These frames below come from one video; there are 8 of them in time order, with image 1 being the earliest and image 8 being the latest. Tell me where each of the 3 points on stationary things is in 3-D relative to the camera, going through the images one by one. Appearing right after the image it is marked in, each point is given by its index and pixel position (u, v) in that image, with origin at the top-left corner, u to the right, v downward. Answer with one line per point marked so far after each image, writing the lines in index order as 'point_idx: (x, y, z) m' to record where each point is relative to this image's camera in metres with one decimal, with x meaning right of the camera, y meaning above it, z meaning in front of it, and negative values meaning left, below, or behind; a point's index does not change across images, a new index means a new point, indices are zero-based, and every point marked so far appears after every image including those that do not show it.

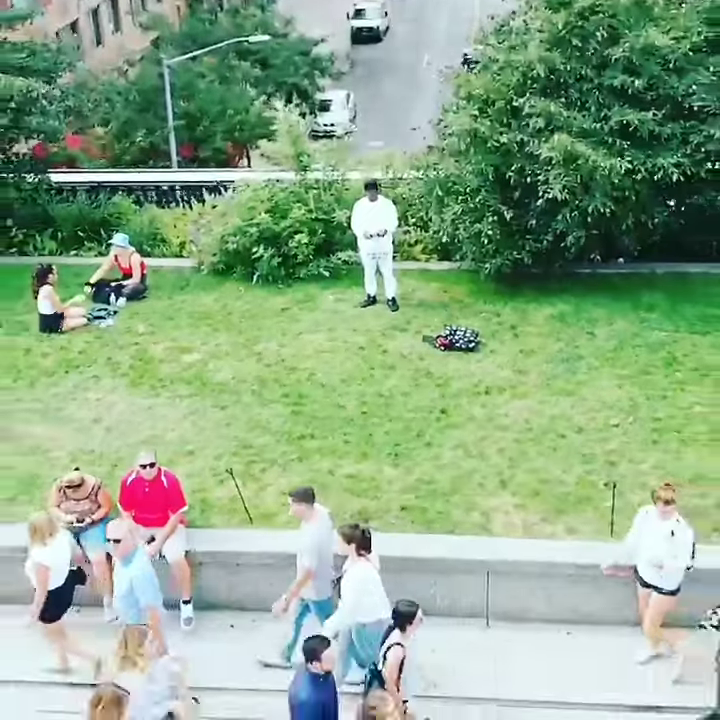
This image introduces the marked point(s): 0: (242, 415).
0: (-1.2, -0.5, +10.6) m
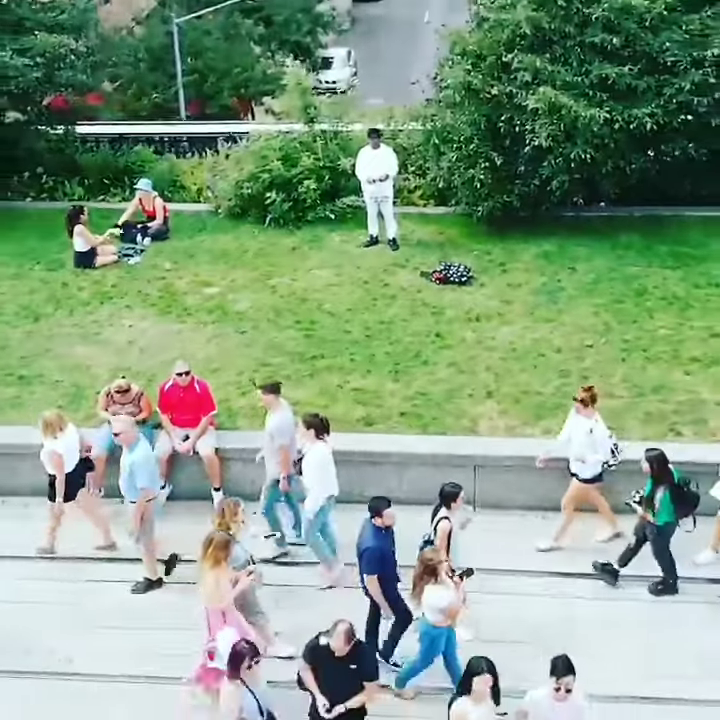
0: (-1.1, +0.2, +11.9) m
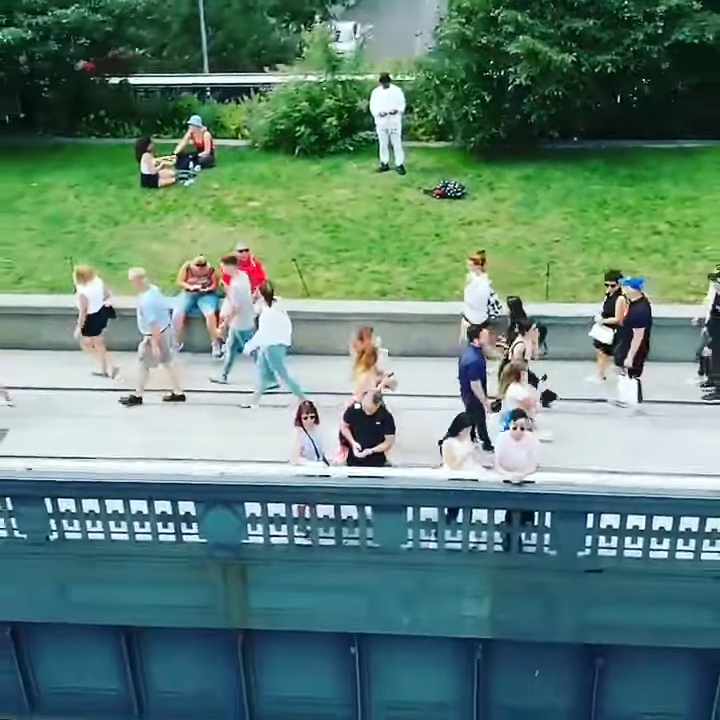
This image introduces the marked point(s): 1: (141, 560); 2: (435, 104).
0: (-0.9, +1.7, +14.9) m
1: (-2.1, -1.9, +10.0) m
2: (+1.5, +4.8, +19.6) m
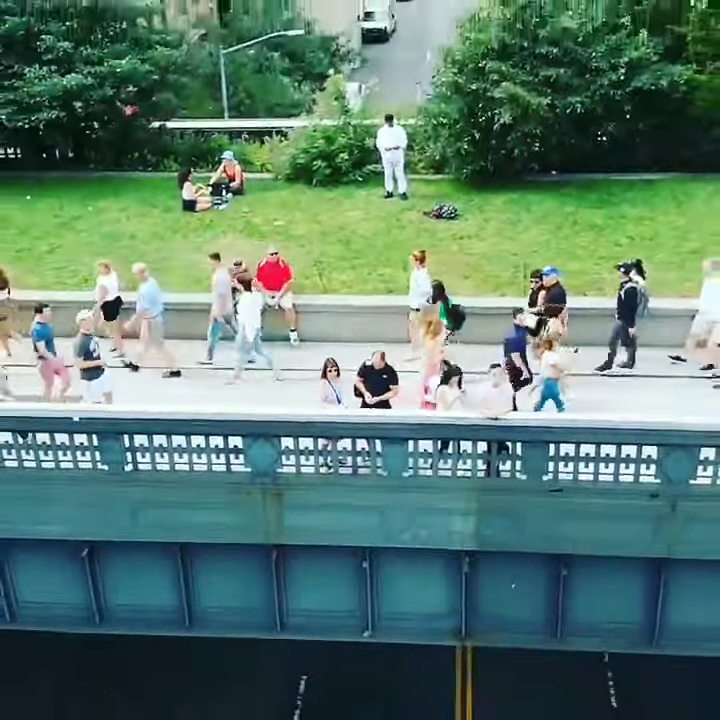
0: (-0.8, +1.8, +17.7) m
1: (-1.9, -1.5, +12.6) m
2: (+1.6, +4.6, +22.6) m
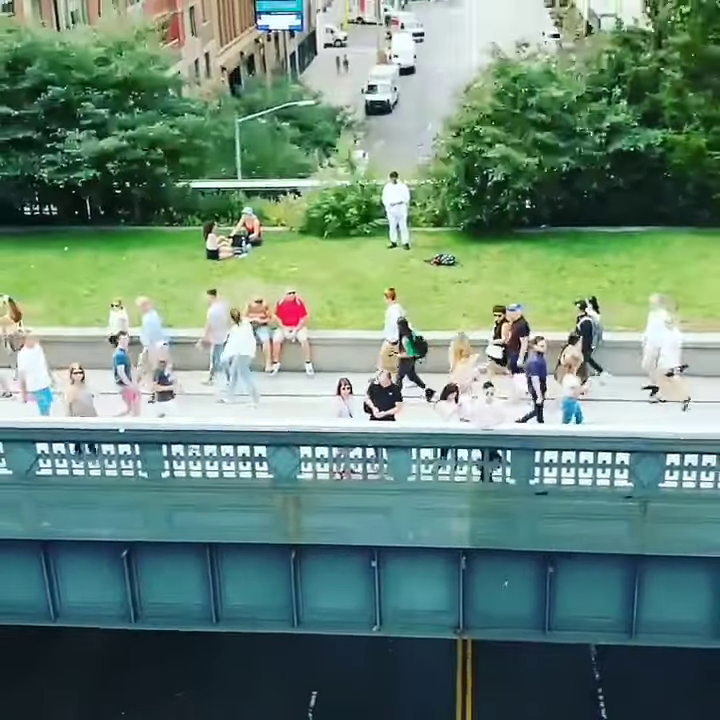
0: (-0.6, +1.2, +19.6) m
1: (-1.8, -1.8, +14.3) m
2: (+1.8, +3.7, +24.6) m
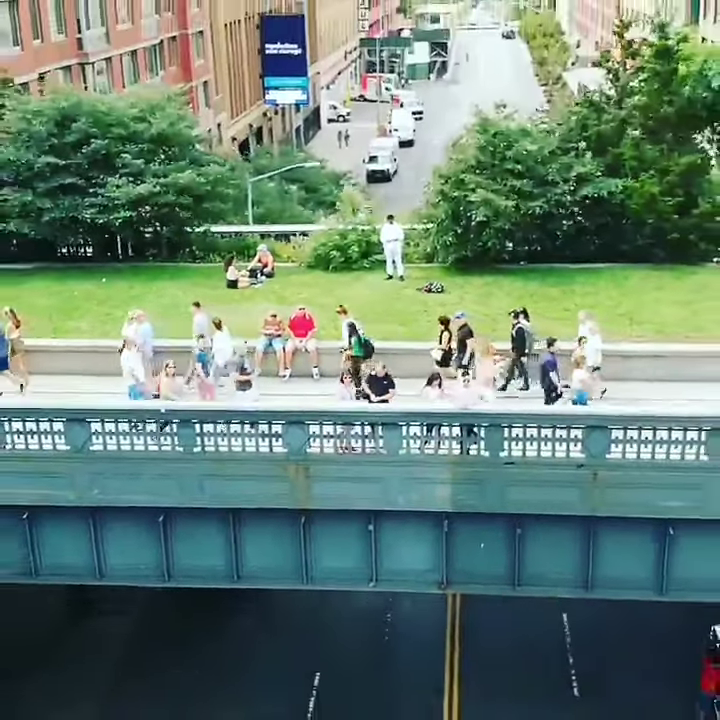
0: (-0.6, +1.0, +22.7) m
1: (-1.8, -1.6, +17.2) m
2: (+1.8, +3.1, +27.9) m
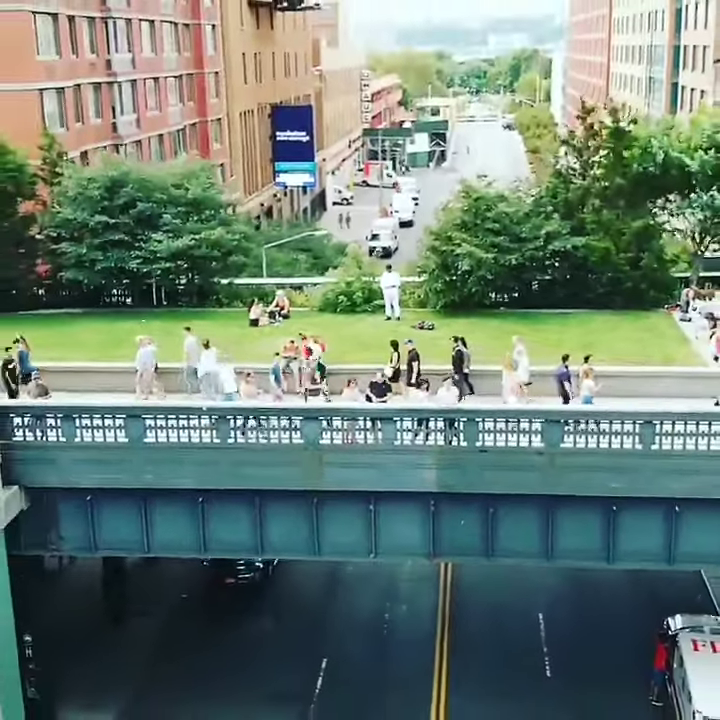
0: (-0.6, +0.3, +26.9) m
1: (-1.8, -1.8, +21.2) m
2: (+1.9, +2.0, +32.2) m
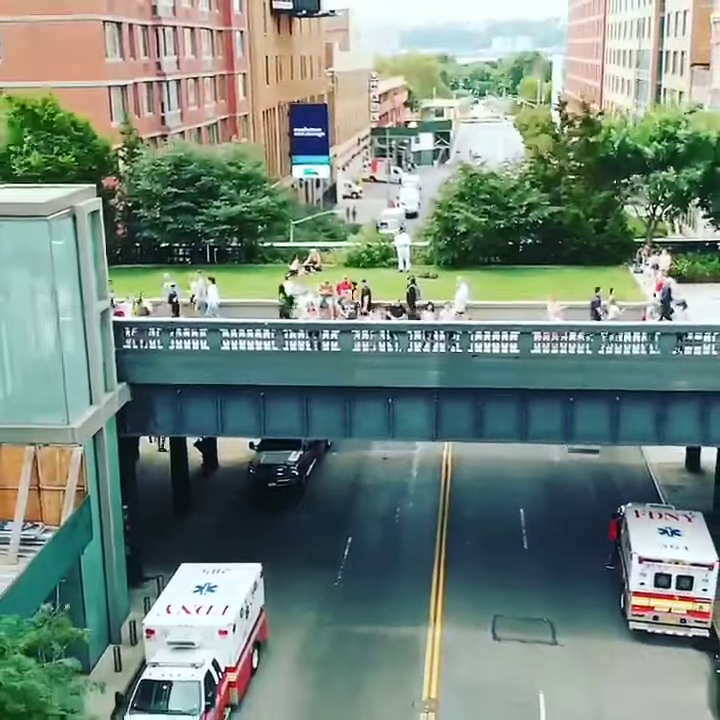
0: (+0.1, +2.2, +34.0) m
1: (-1.2, +0.1, +28.3) m
2: (+2.5, +3.9, +39.3) m
